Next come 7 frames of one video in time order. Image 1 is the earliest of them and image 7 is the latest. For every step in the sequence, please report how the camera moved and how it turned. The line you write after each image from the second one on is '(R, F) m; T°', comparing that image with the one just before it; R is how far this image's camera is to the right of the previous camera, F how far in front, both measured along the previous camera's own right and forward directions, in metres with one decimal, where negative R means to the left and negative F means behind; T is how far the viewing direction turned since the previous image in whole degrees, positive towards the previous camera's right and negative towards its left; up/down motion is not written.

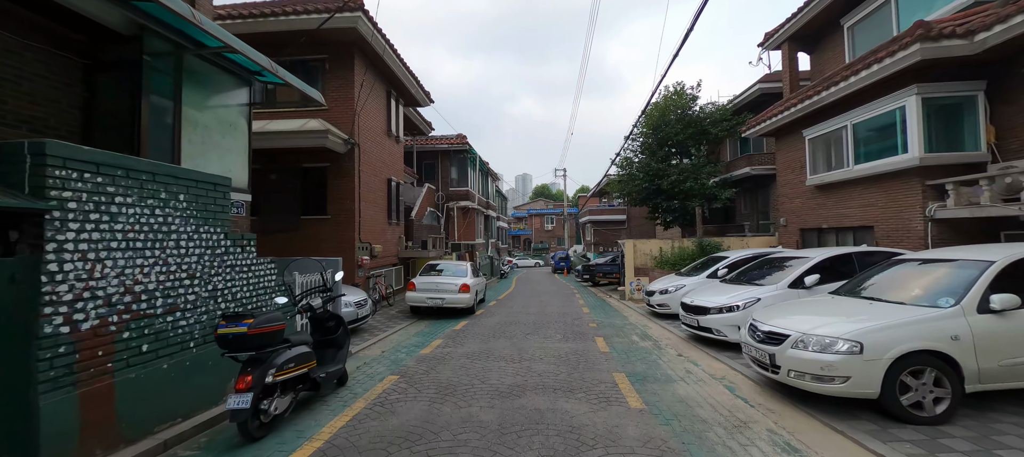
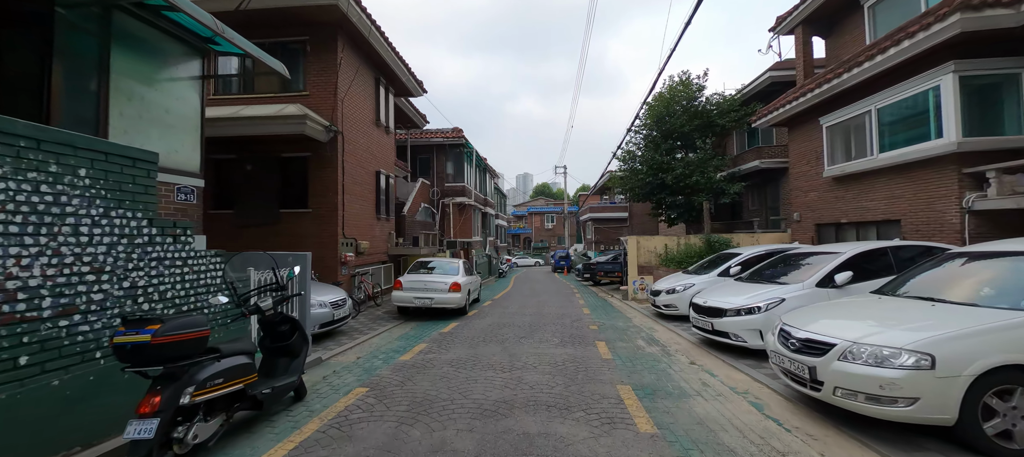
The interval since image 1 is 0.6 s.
(+0.2, +0.7) m; 0°
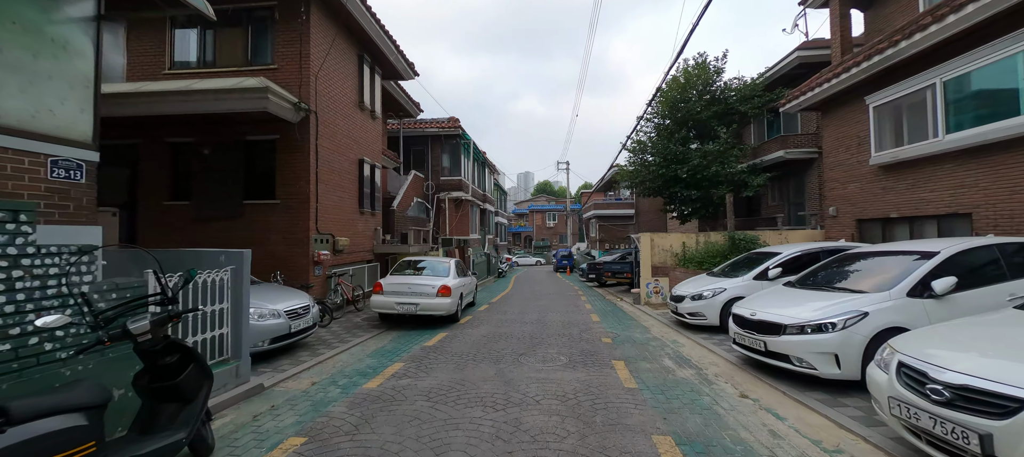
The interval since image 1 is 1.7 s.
(+0.1, +1.3) m; 0°
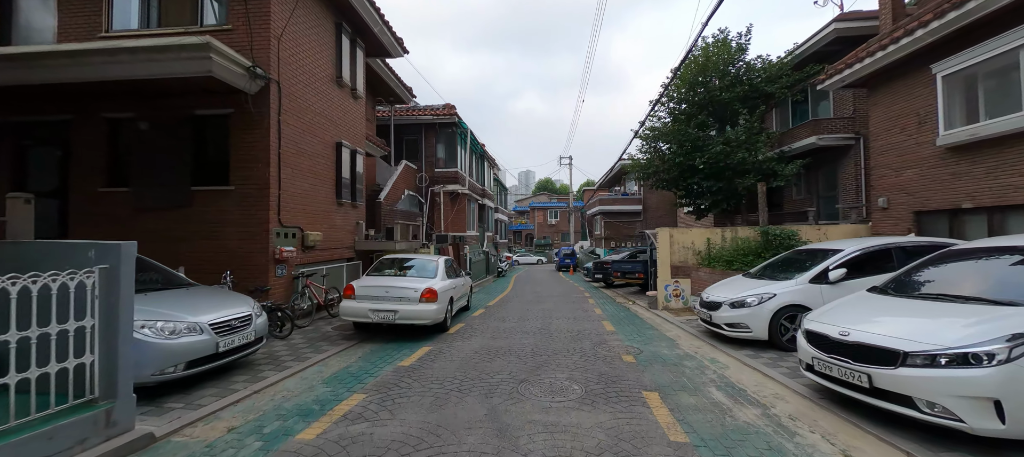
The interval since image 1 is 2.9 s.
(0.0, +1.4) m; 0°
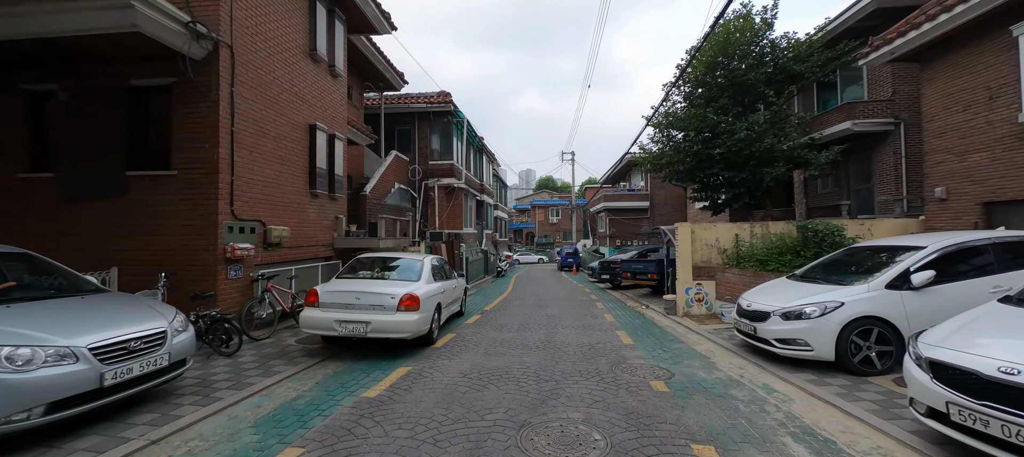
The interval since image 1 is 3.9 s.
(0.0, +1.2) m; 0°
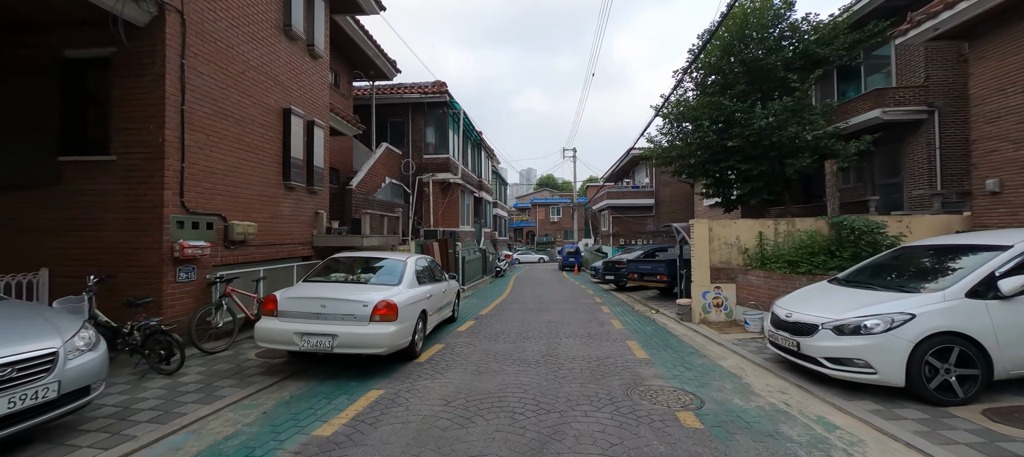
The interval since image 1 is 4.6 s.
(+0.1, +0.9) m; 0°
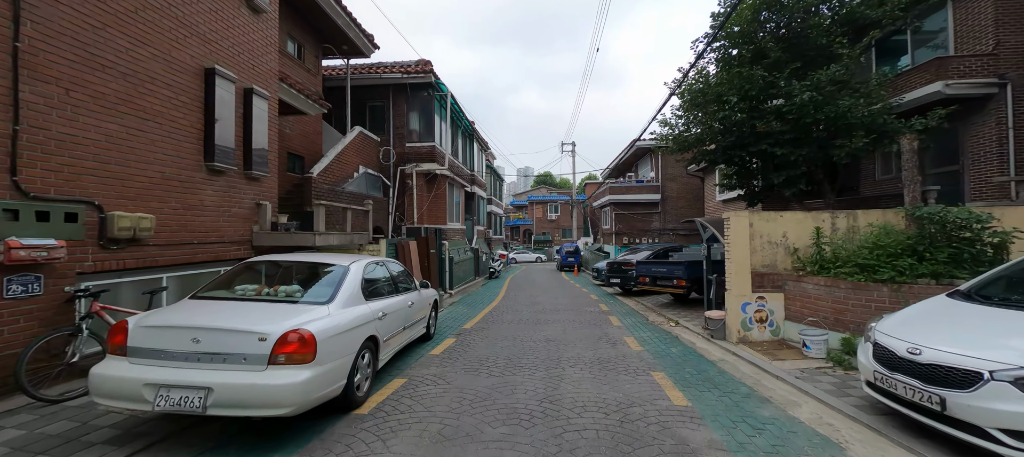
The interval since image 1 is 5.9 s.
(+0.1, +1.6) m; 0°
